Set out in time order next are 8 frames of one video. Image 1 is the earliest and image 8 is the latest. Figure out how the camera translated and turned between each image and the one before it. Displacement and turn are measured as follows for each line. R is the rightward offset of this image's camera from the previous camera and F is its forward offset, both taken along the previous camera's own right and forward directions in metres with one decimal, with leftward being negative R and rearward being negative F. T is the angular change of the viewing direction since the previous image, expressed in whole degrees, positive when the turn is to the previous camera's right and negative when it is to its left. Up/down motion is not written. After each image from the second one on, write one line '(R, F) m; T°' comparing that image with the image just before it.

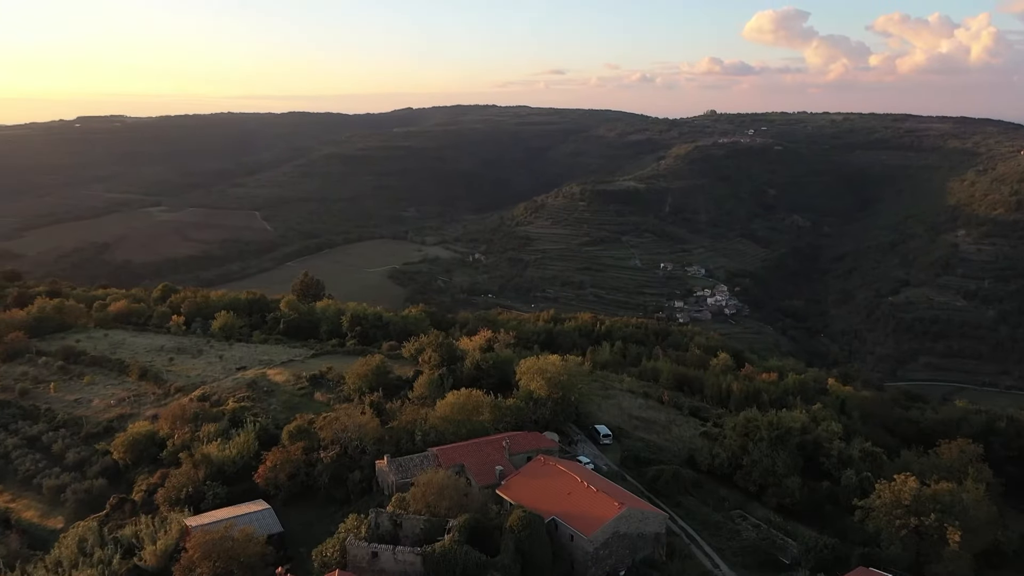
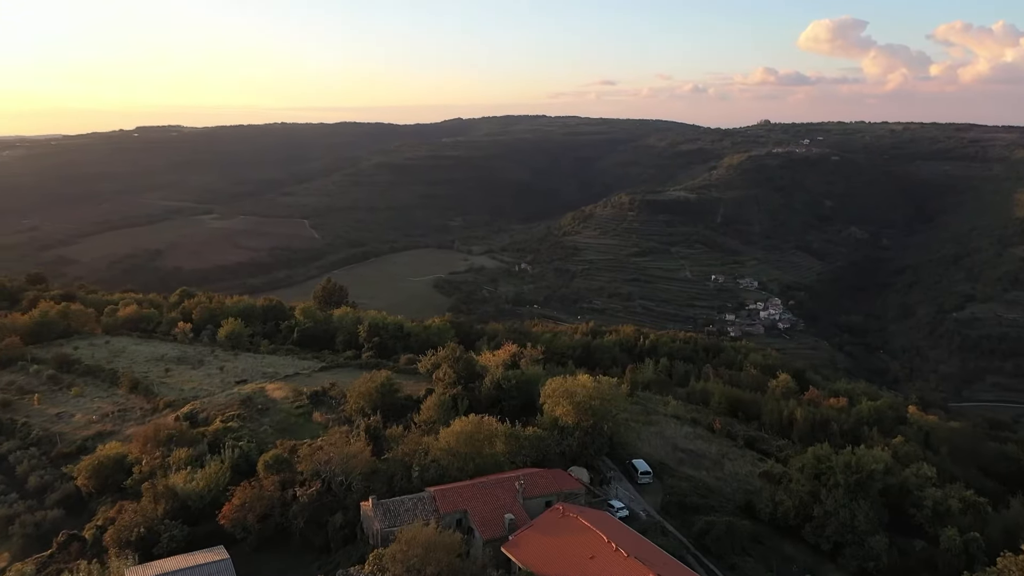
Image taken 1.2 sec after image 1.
(+0.8, +4.9) m; -3°
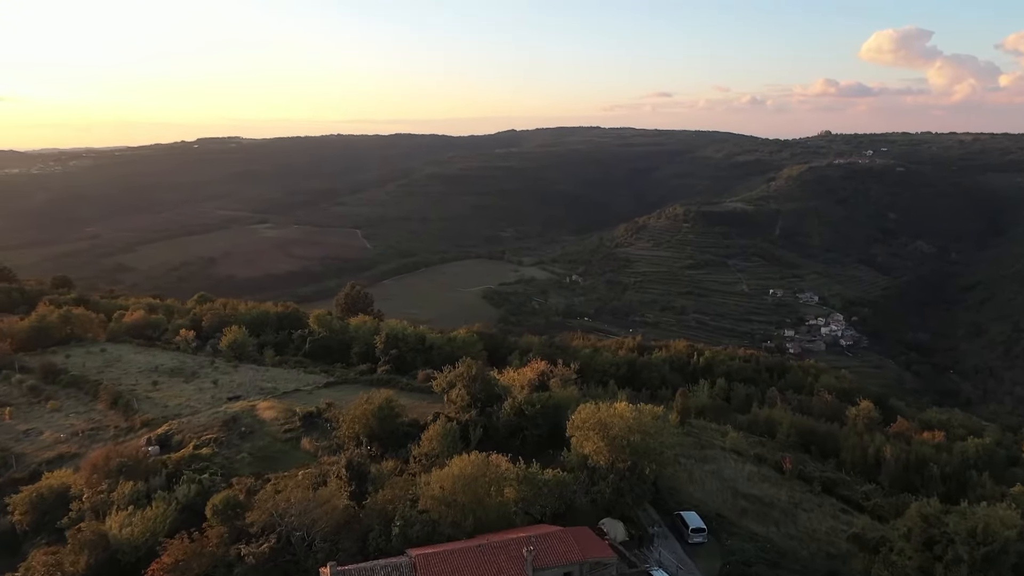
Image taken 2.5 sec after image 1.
(+0.9, +5.4) m; -4°
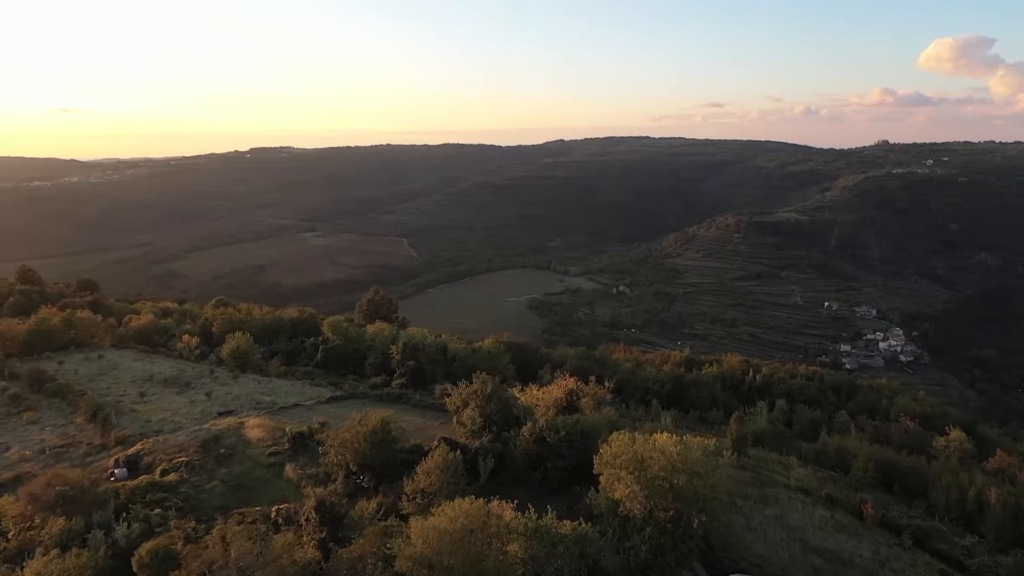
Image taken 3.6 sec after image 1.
(+0.7, +4.4) m; -3°
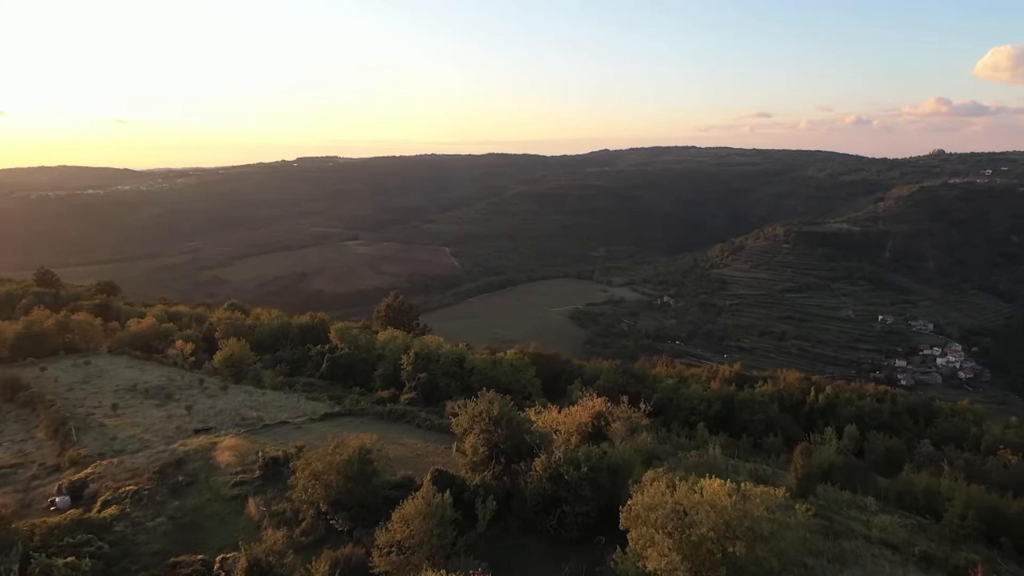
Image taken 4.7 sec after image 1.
(+0.7, +4.4) m; -3°
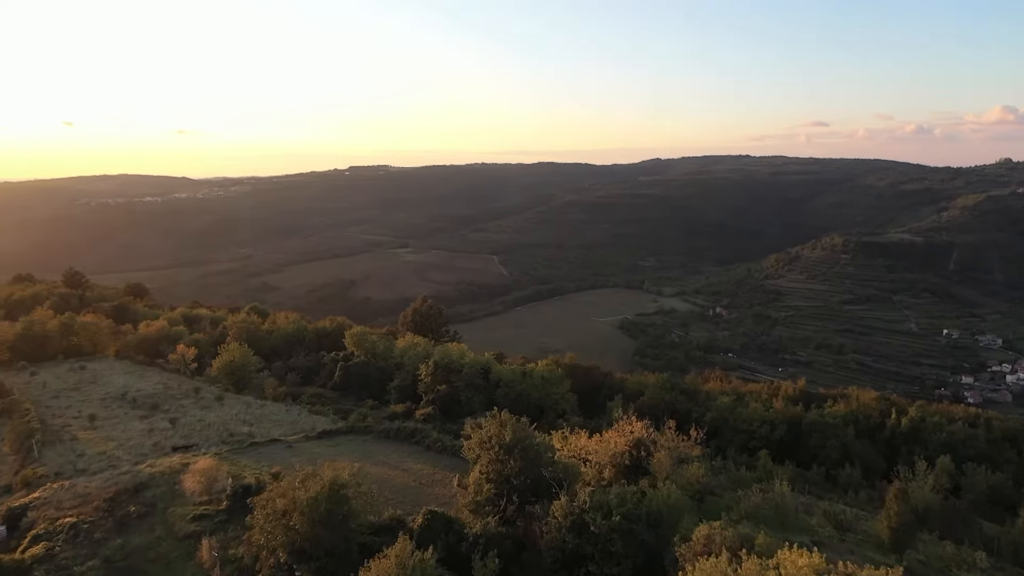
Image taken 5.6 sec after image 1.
(+0.6, +4.0) m; -3°
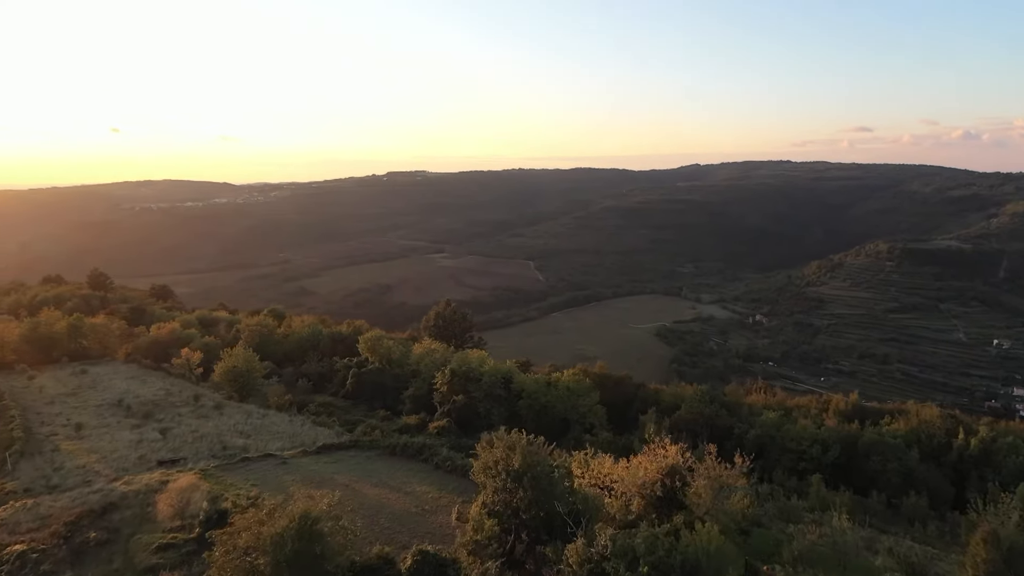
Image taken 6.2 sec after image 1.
(+0.4, +2.4) m; -3°
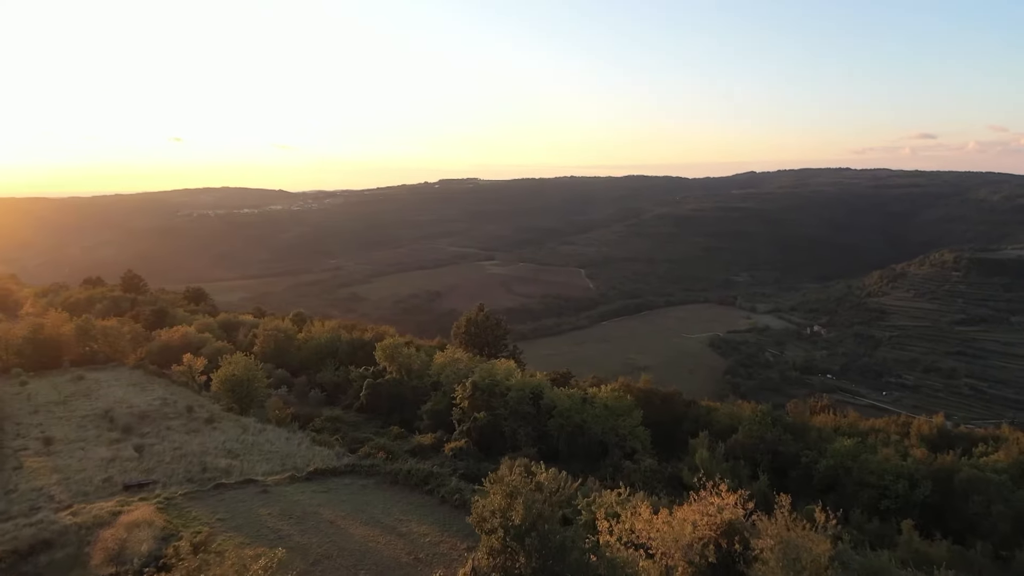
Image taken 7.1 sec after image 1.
(+0.6, +3.4) m; -4°
